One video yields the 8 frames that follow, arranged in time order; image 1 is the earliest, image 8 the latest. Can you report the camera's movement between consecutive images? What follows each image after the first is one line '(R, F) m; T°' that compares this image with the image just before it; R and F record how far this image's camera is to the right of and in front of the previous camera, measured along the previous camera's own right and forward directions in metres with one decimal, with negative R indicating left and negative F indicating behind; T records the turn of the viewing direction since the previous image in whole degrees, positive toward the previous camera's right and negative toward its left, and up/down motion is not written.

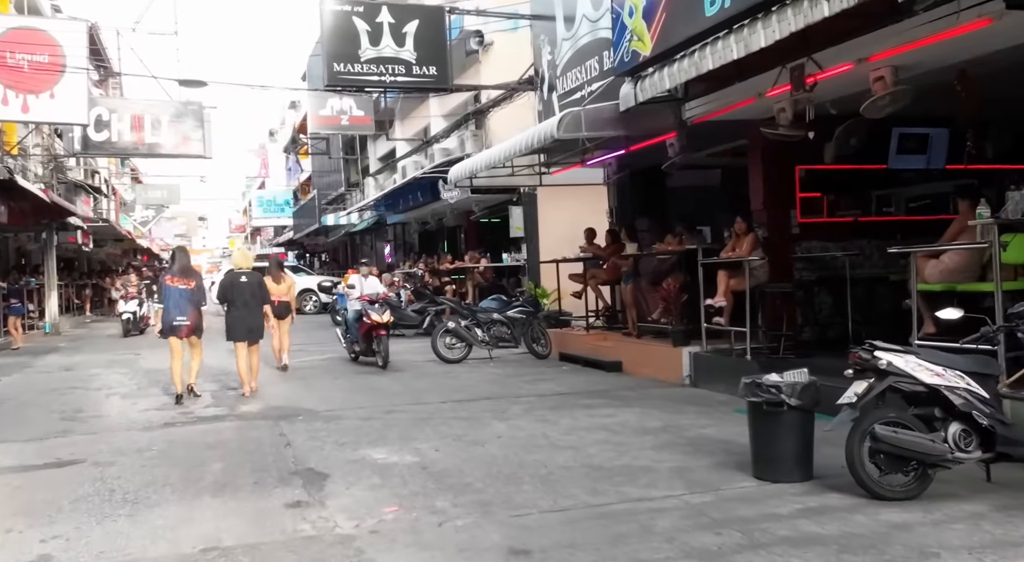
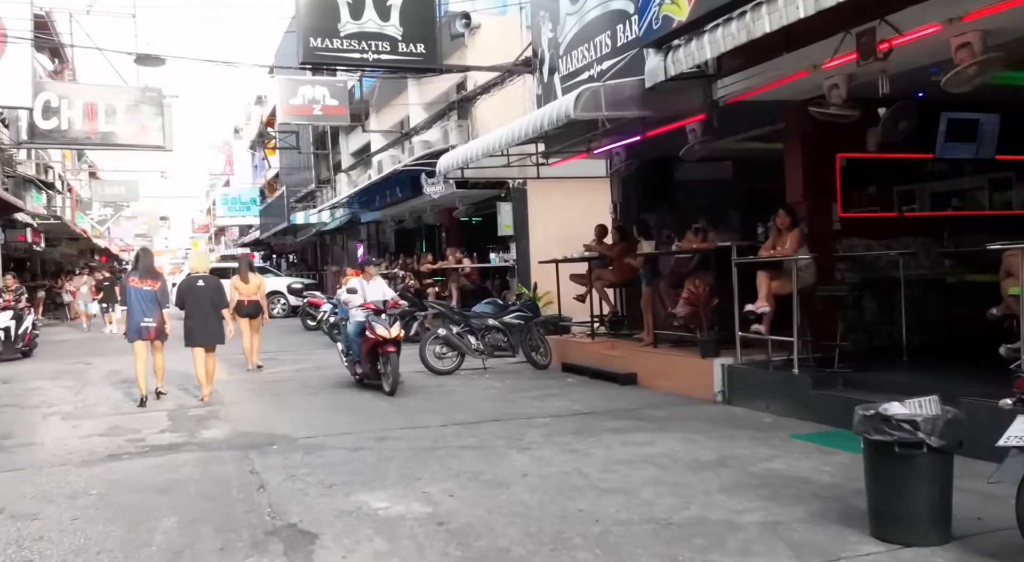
(-0.4, +1.3) m; +2°
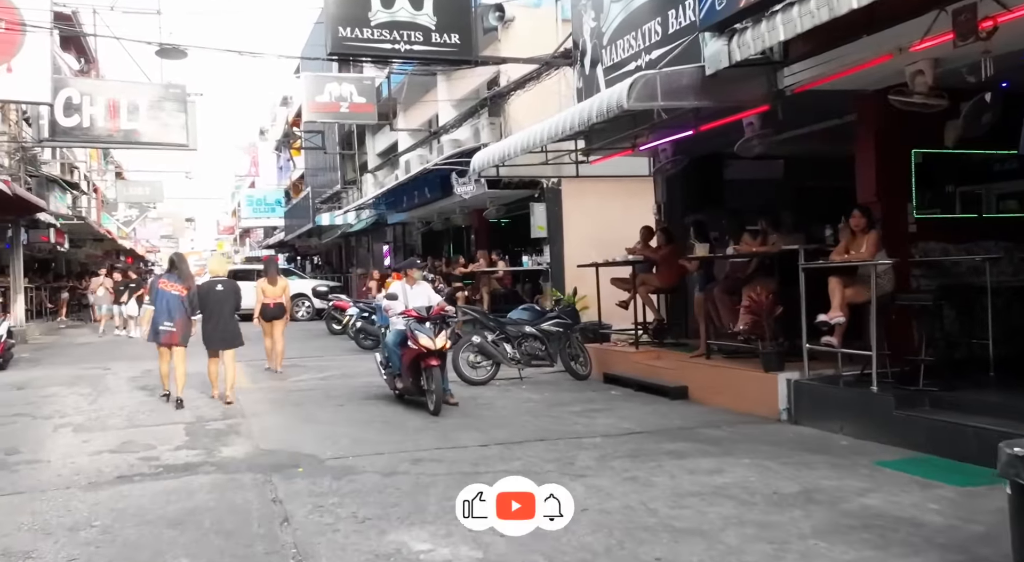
(-0.2, +0.7) m; -1°
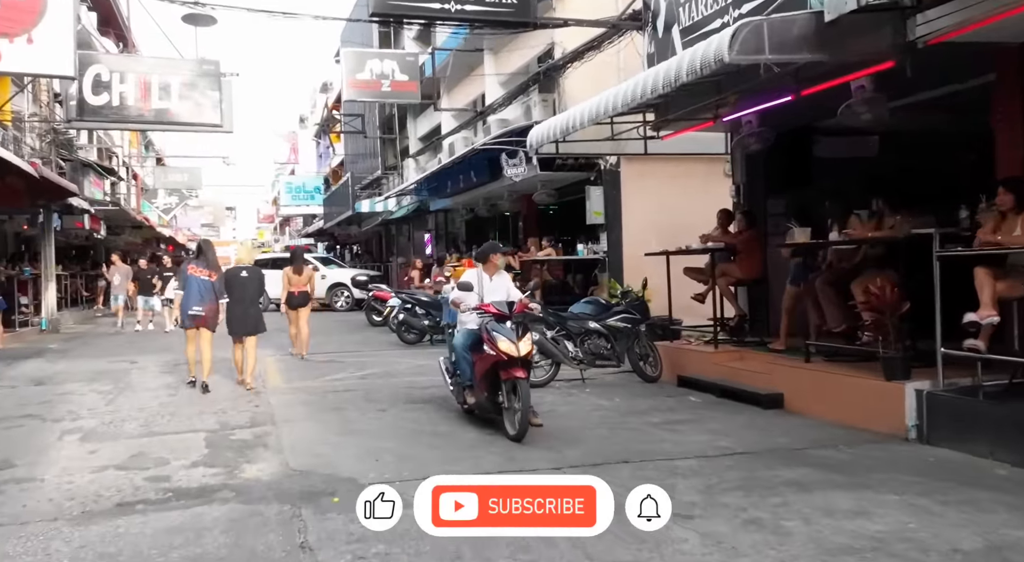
(-0.3, +1.2) m; -2°
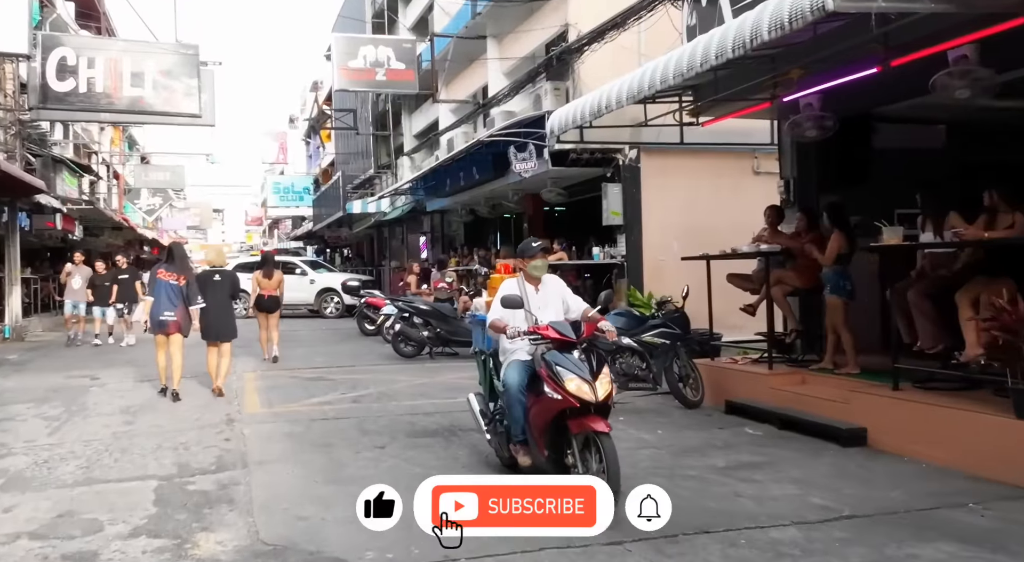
(-0.3, +1.4) m; +1°
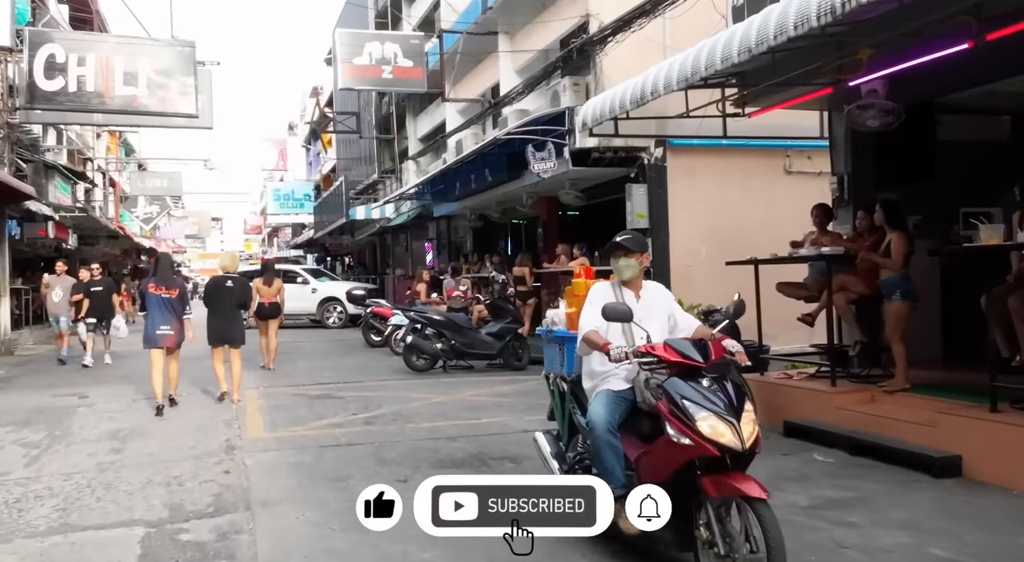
(-0.3, +0.9) m; 0°
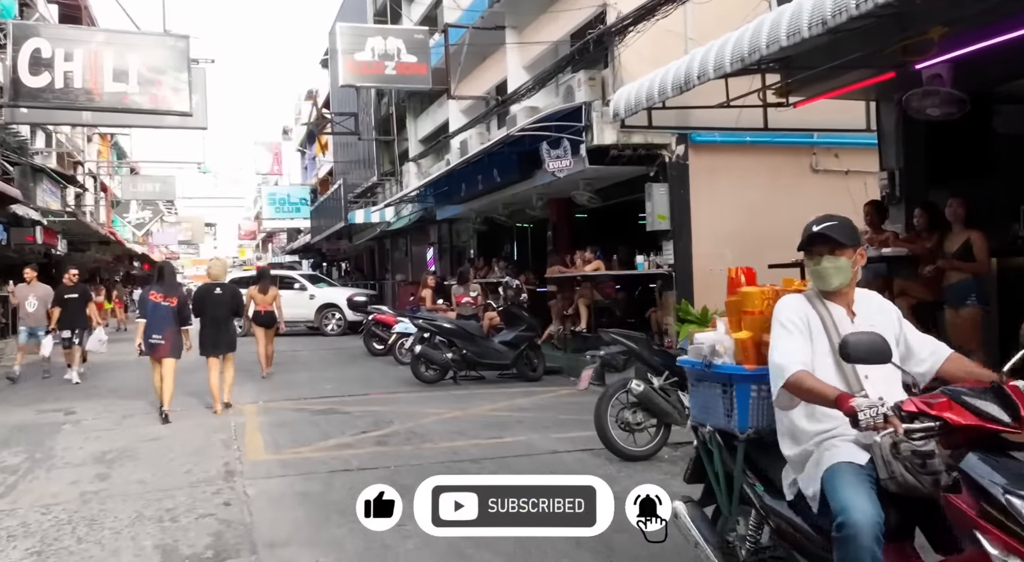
(-0.3, +0.7) m; 0°
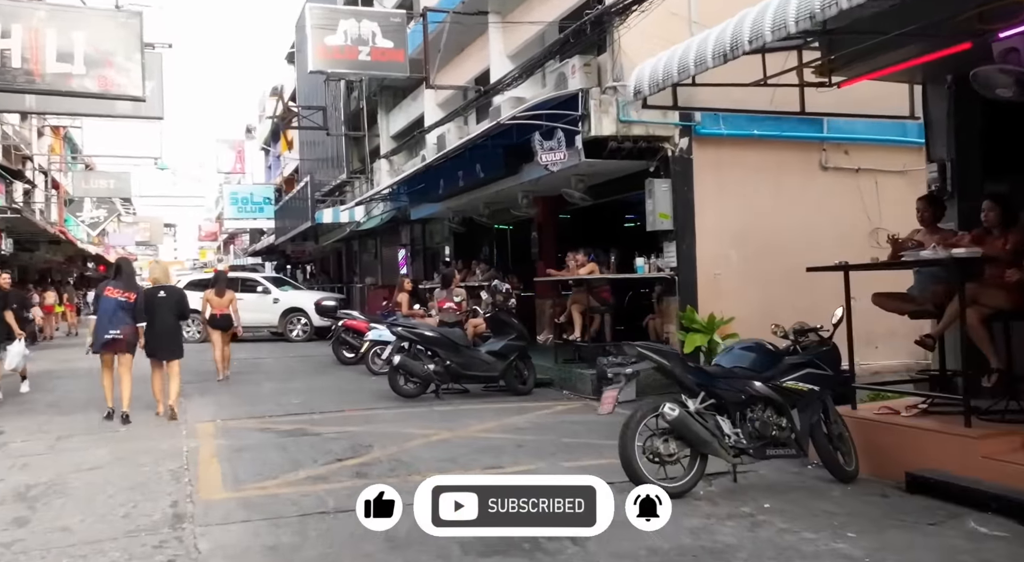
(-0.3, +1.1) m; +2°
